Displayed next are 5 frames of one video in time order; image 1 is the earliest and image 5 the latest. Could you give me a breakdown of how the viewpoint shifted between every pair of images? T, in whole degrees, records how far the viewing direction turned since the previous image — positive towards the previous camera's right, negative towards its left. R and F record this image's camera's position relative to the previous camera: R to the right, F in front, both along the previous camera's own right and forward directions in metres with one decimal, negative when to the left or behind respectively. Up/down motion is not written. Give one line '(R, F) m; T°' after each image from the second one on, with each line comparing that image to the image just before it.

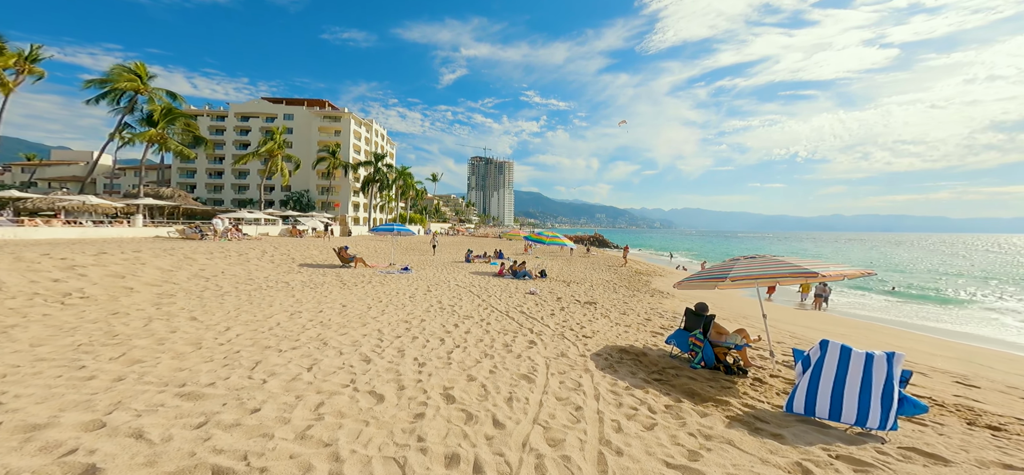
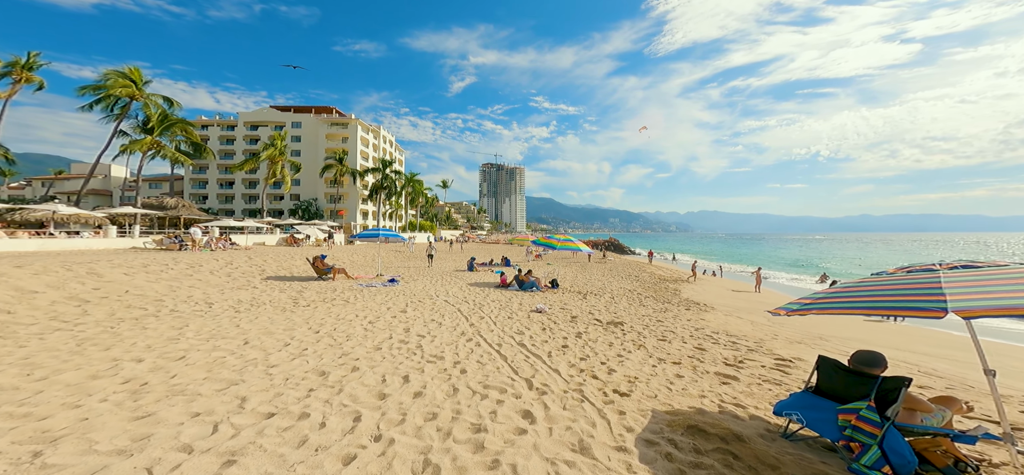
(+0.4, +3.1) m; -2°
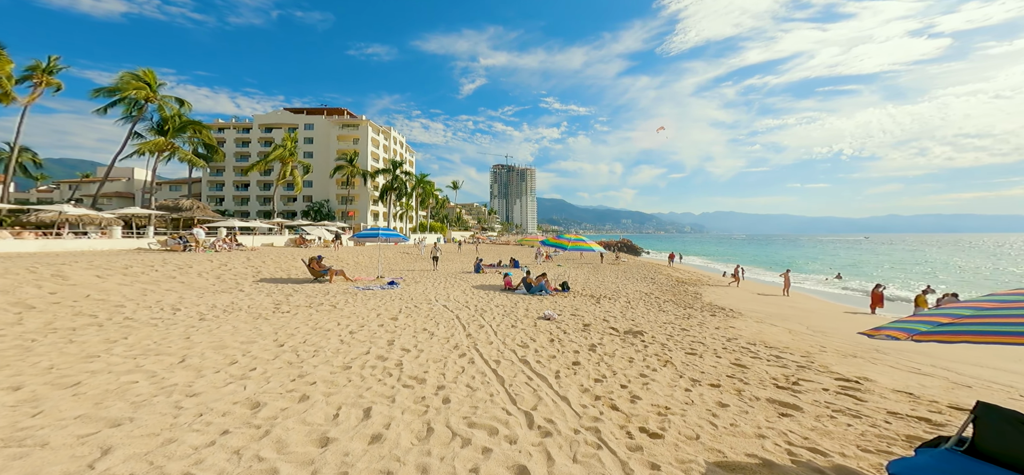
(+0.2, +1.2) m; -2°
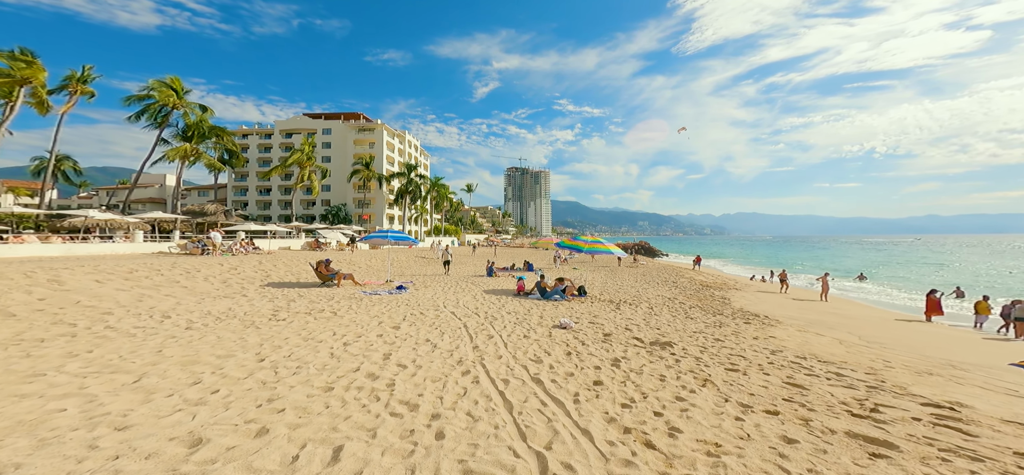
(+0.1, +0.8) m; -3°
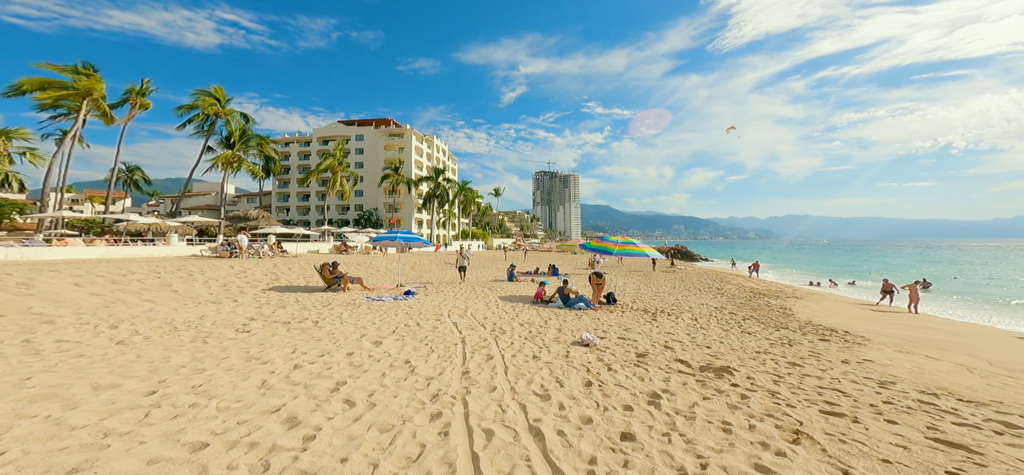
(+0.5, +1.7) m; -5°
